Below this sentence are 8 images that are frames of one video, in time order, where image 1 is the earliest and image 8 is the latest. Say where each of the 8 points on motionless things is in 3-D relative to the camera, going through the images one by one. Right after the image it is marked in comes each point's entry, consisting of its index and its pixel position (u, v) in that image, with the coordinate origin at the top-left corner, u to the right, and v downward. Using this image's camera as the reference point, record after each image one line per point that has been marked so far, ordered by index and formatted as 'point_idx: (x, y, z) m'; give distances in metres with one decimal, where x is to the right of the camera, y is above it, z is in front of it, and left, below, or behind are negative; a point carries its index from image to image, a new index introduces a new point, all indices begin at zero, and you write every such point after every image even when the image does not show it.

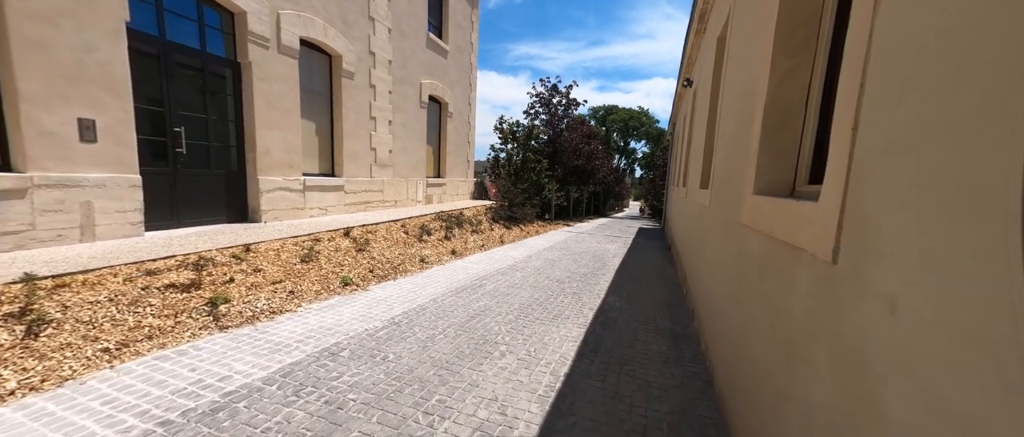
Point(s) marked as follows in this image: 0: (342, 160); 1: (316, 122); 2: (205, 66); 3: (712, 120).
0: (-4.0, +1.4, +9.0) m
1: (-4.4, +2.2, +8.6) m
2: (-5.1, +2.5, +6.2) m
3: (+3.0, +1.4, +5.5) m
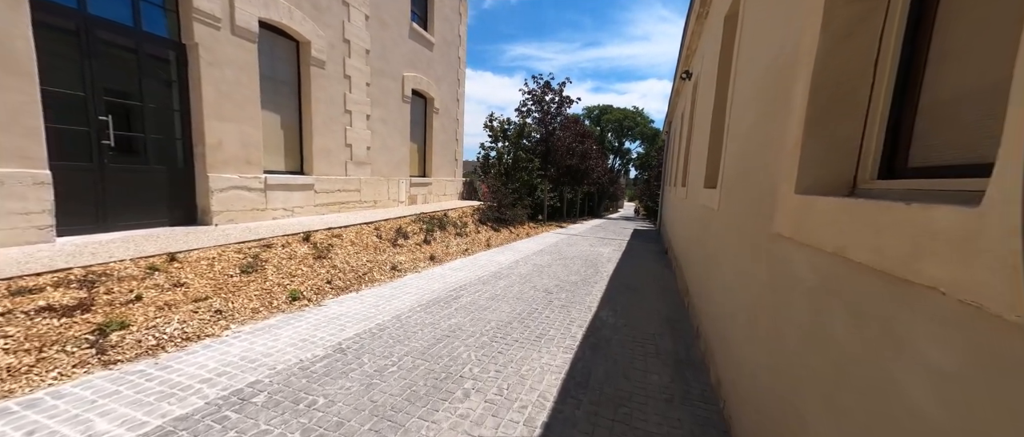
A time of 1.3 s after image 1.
0: (-4.4, +1.3, +8.2) m
1: (-4.7, +2.1, +7.8) m
2: (-5.3, +2.5, +5.4) m
3: (+2.7, +1.4, +4.8) m
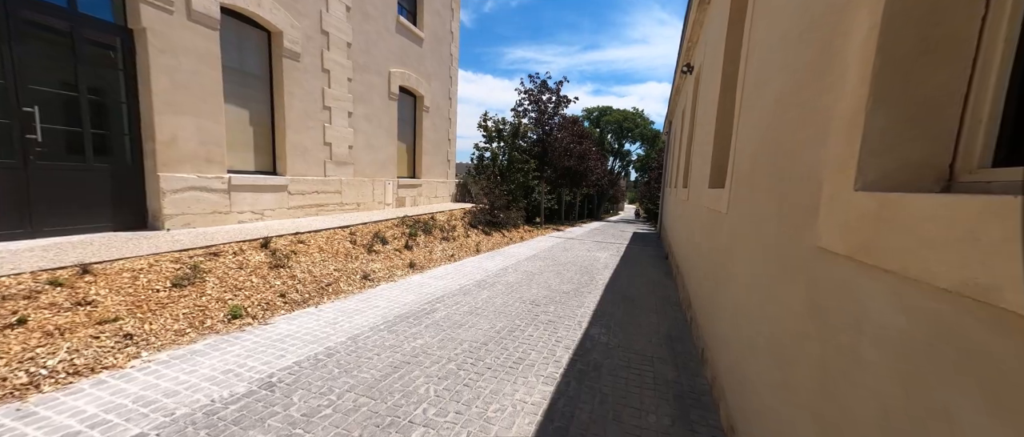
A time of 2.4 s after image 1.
0: (-4.6, +1.3, +7.7) m
1: (-5.0, +2.1, +7.2) m
2: (-5.6, +2.4, +4.8) m
3: (+2.4, +1.3, +4.2) m
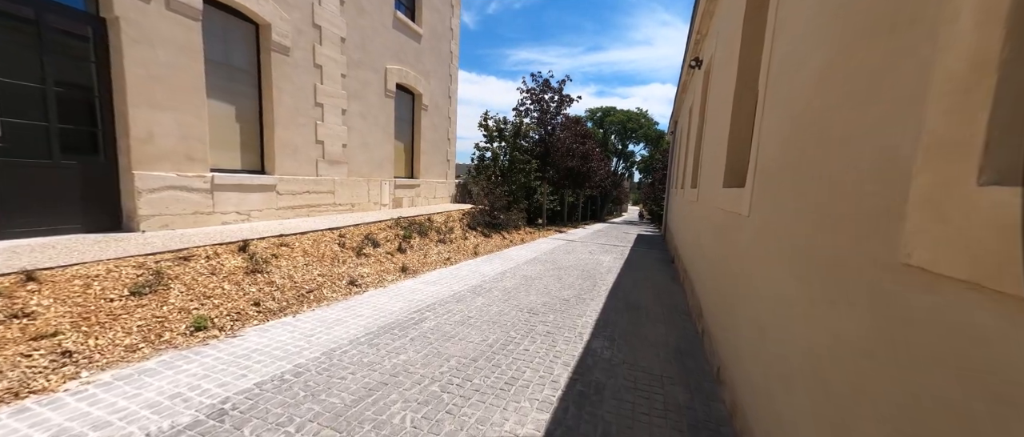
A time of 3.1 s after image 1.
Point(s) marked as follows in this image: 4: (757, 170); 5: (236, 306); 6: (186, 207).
0: (-4.6, +1.3, +7.3) m
1: (-5.0, +2.0, +6.9) m
2: (-5.6, +2.4, +4.5) m
3: (+2.4, +1.3, +3.8) m
4: (+1.9, +0.4, +2.8) m
5: (-2.8, -0.9, +3.8) m
6: (-5.0, +0.2, +5.8) m
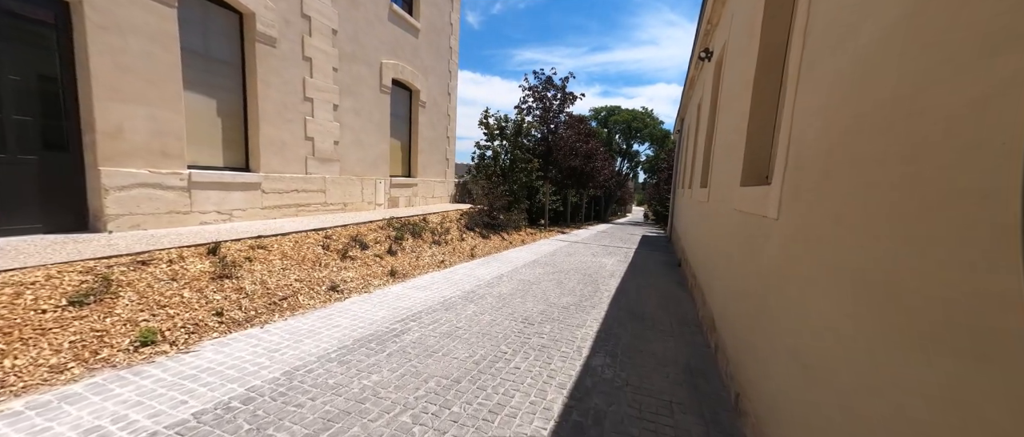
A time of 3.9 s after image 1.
0: (-4.7, +1.3, +7.0) m
1: (-5.0, +2.0, +6.5) m
2: (-5.7, +2.4, +4.1) m
3: (+2.3, +1.3, +3.4) m
4: (+1.8, +0.4, +2.4) m
5: (-2.9, -0.9, +3.4) m
6: (-5.1, +0.2, +5.5) m
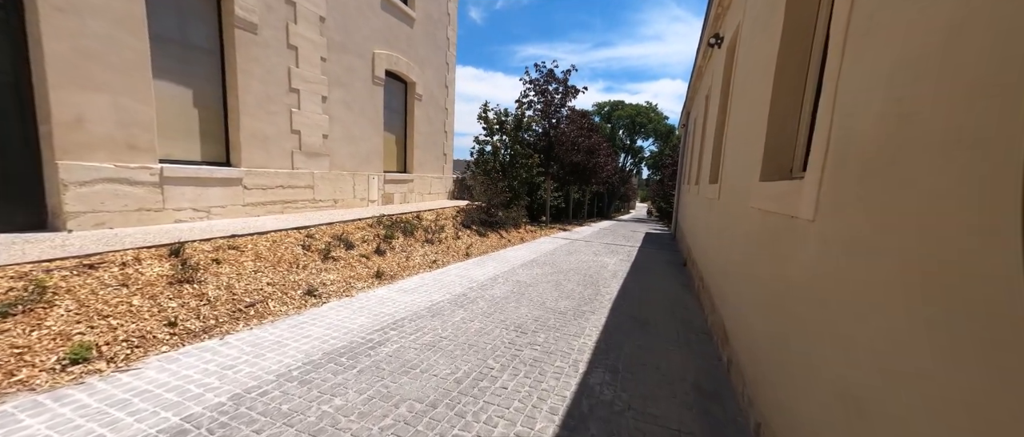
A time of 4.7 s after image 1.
0: (-4.7, +1.3, +6.6) m
1: (-5.1, +2.1, +6.2) m
2: (-5.8, +2.4, +3.8) m
3: (+2.2, +1.3, +3.0) m
4: (+1.6, +0.4, +2.0) m
5: (-3.0, -0.9, +3.1) m
6: (-5.2, +0.2, +5.1) m
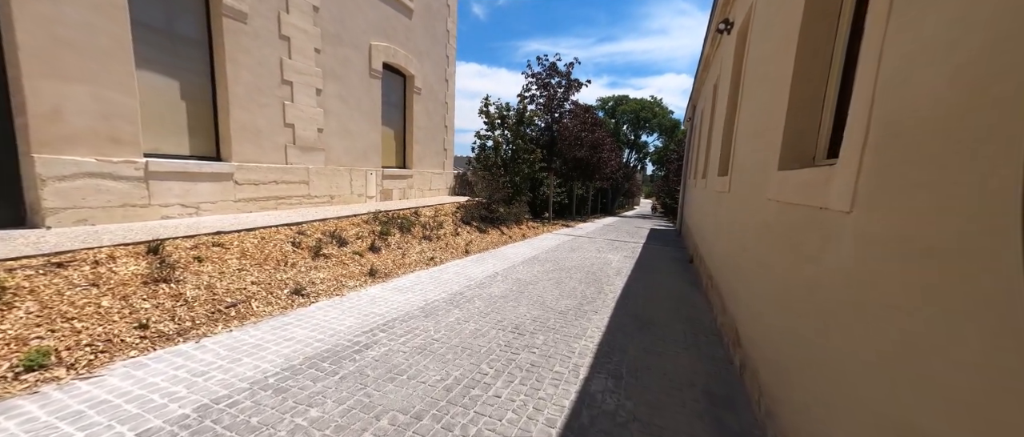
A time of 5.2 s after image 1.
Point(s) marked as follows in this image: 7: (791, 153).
0: (-4.8, +1.4, +6.4) m
1: (-5.1, +2.1, +5.9) m
2: (-5.8, +2.5, +3.6) m
3: (+2.2, +1.3, +2.7) m
4: (+1.6, +0.4, +1.7) m
5: (-3.0, -0.8, +2.9) m
6: (-5.2, +0.3, +4.9) m
7: (+2.0, +0.5, +2.7) m
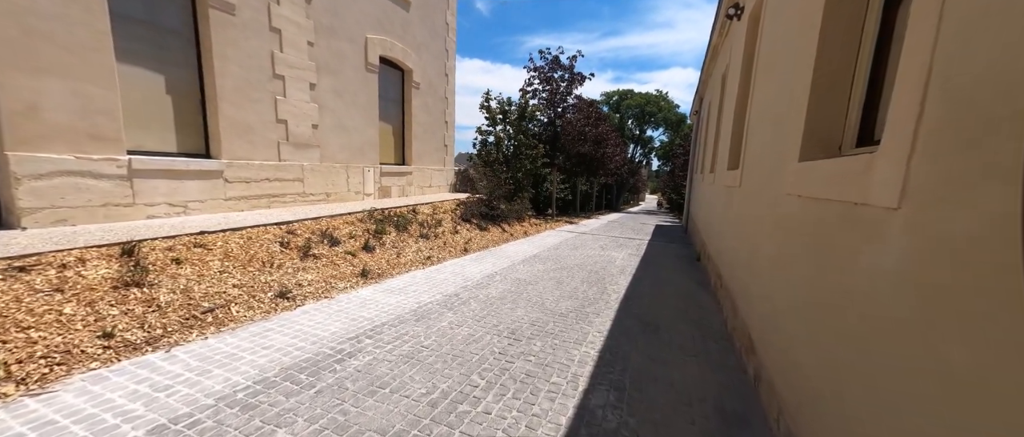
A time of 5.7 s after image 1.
0: (-4.8, +1.4, +6.2) m
1: (-5.2, +2.2, +5.7) m
2: (-5.9, +2.4, +3.4) m
3: (+2.1, +1.3, +2.4) m
4: (+1.5, +0.4, +1.4) m
5: (-3.1, -0.9, +2.7) m
6: (-5.3, +0.3, +4.7) m
7: (+2.0, +0.5, +2.5) m
